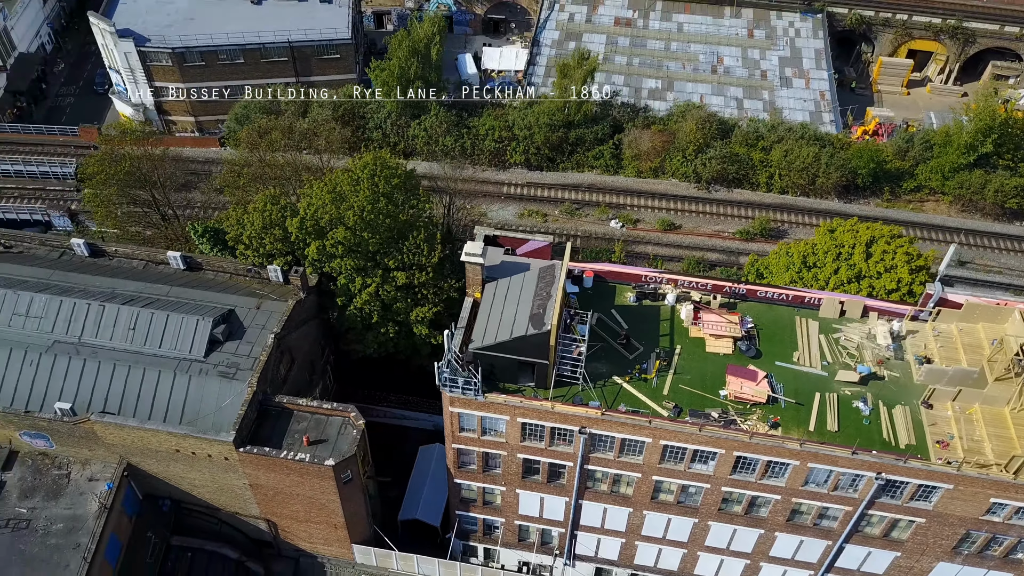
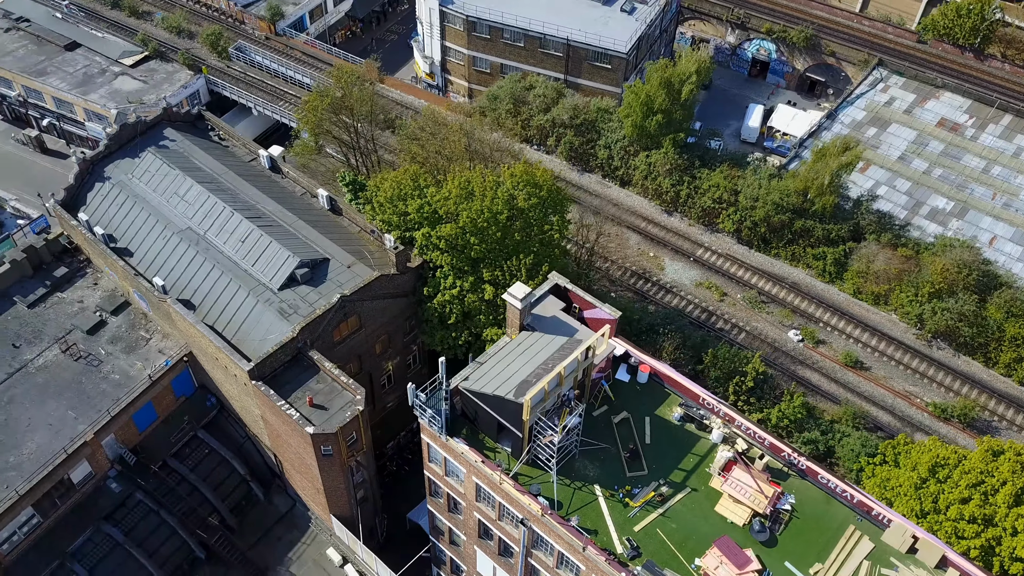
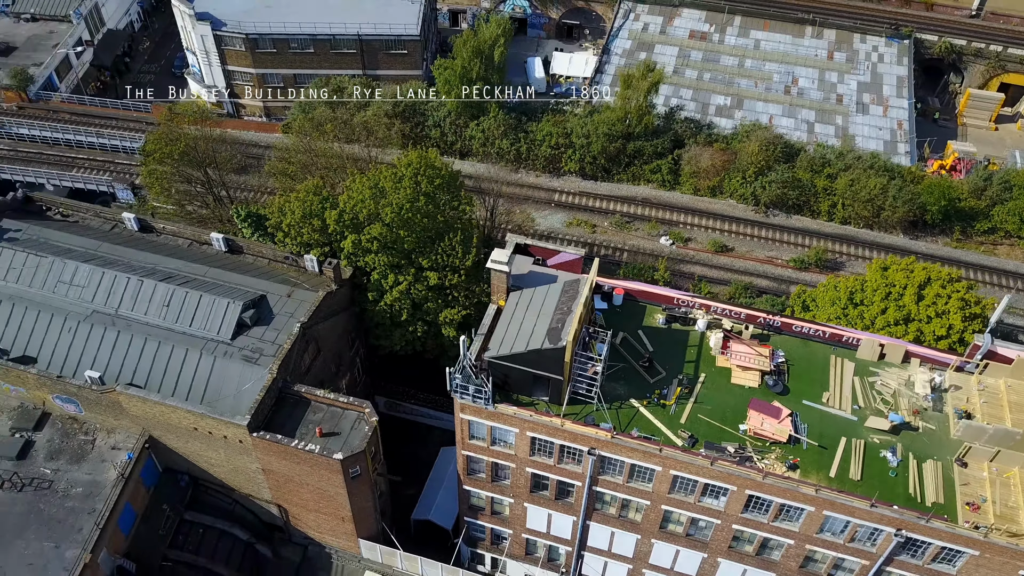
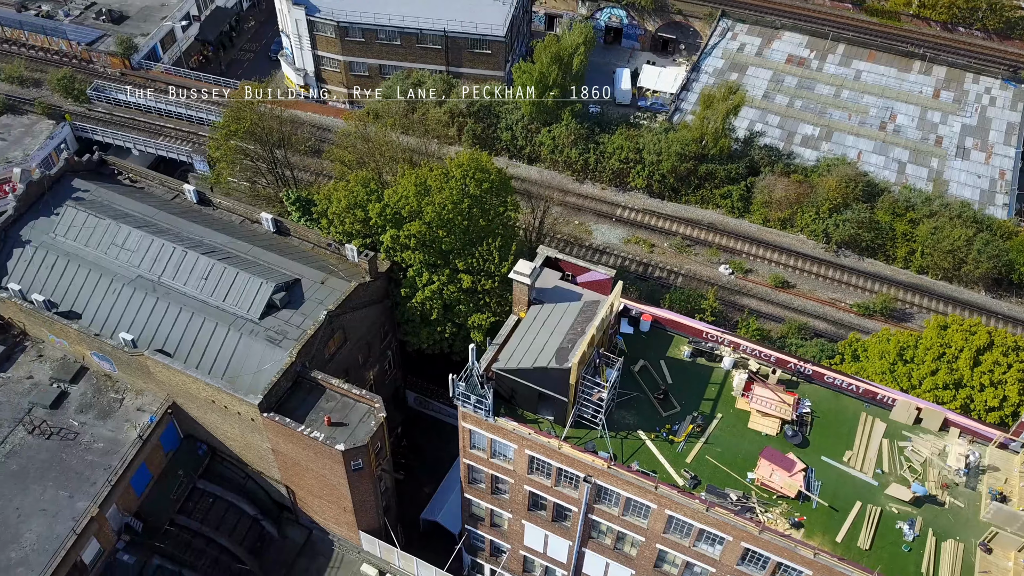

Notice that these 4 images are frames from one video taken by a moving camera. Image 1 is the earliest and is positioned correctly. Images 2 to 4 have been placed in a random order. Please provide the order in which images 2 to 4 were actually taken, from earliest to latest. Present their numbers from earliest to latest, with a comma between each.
3, 4, 2
